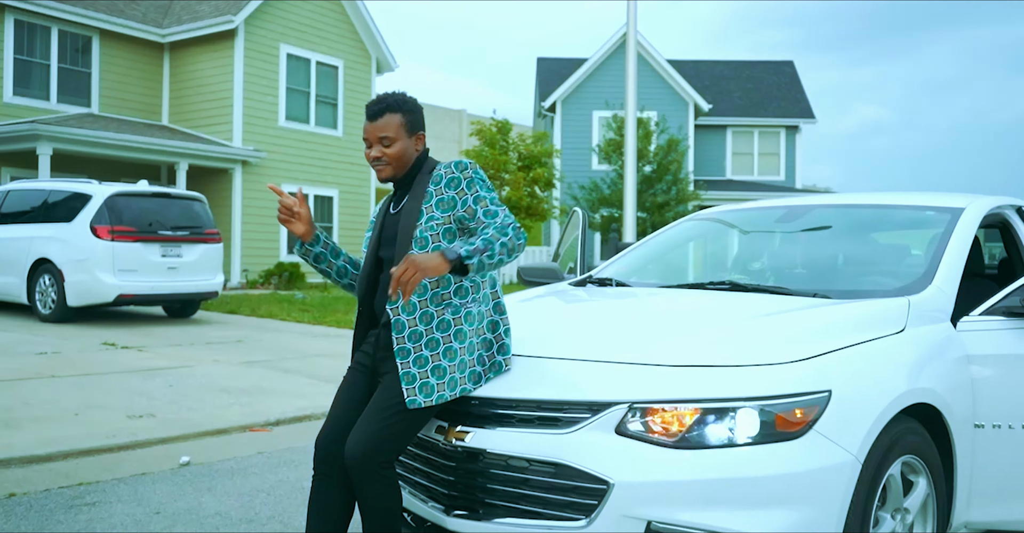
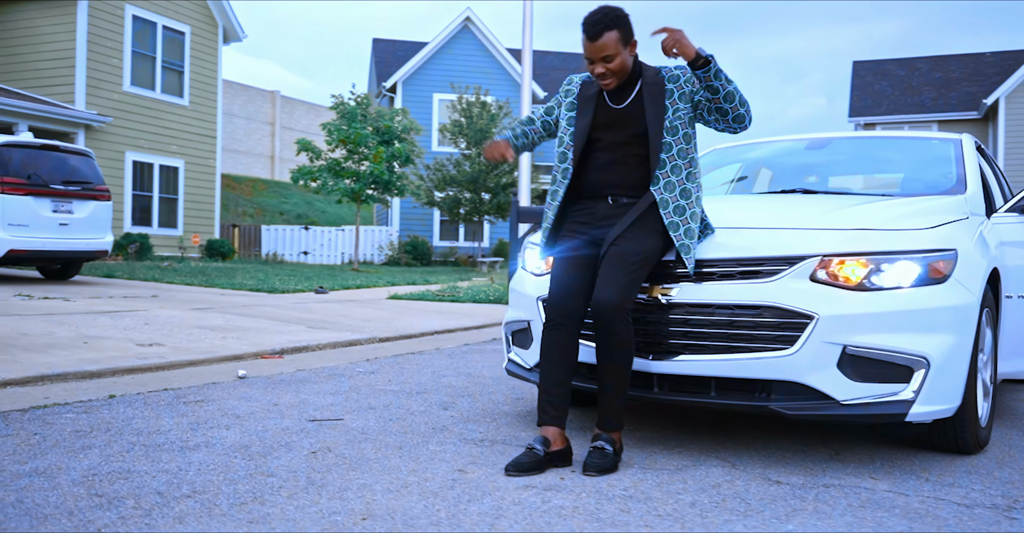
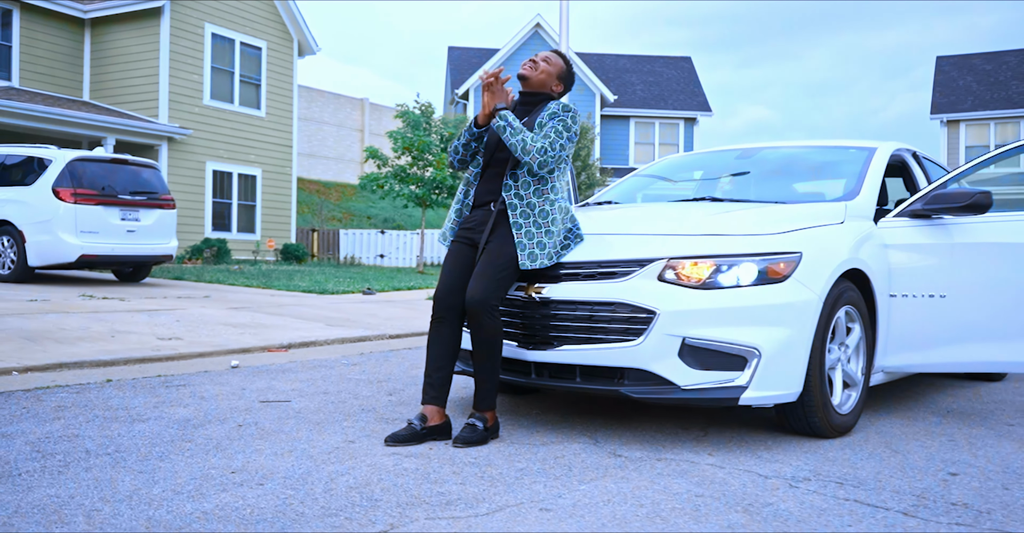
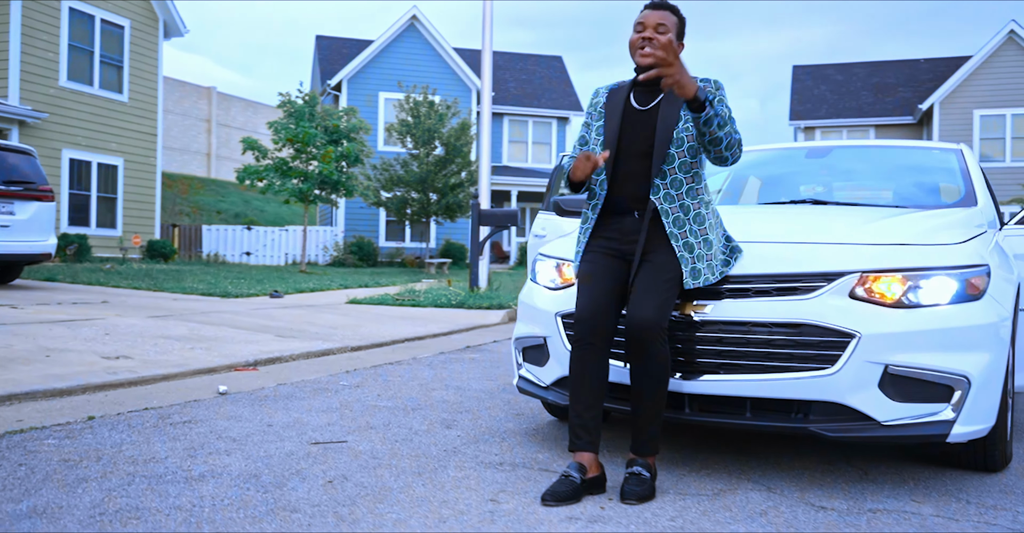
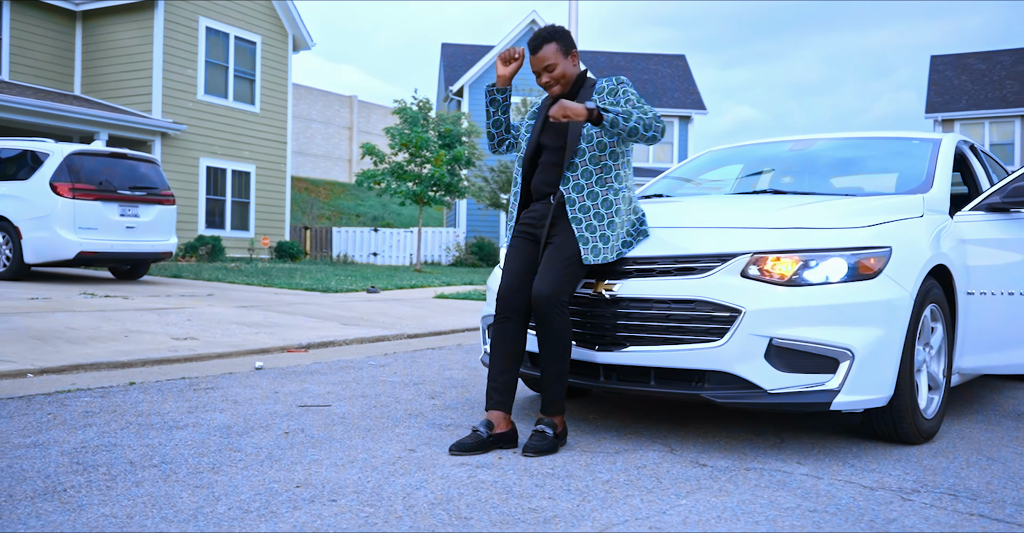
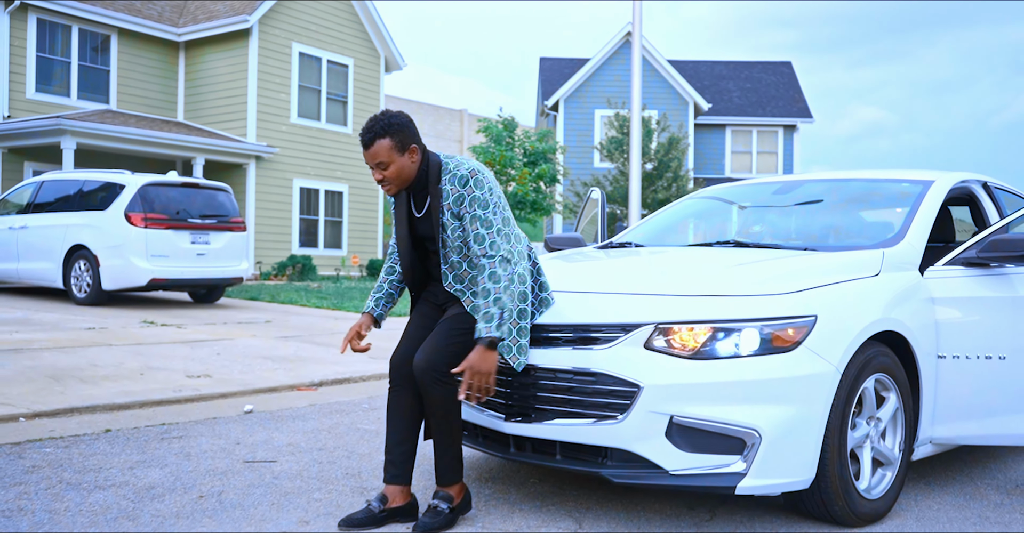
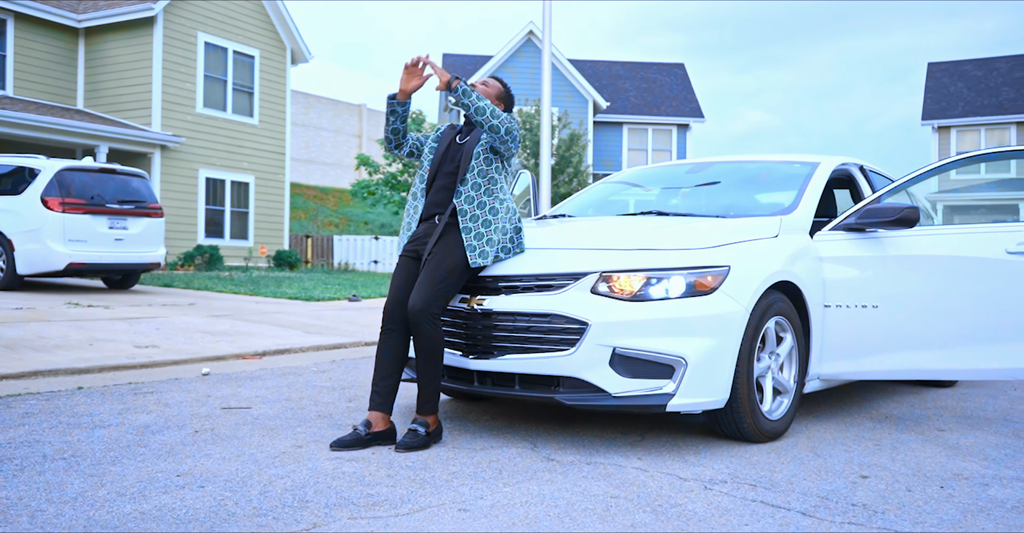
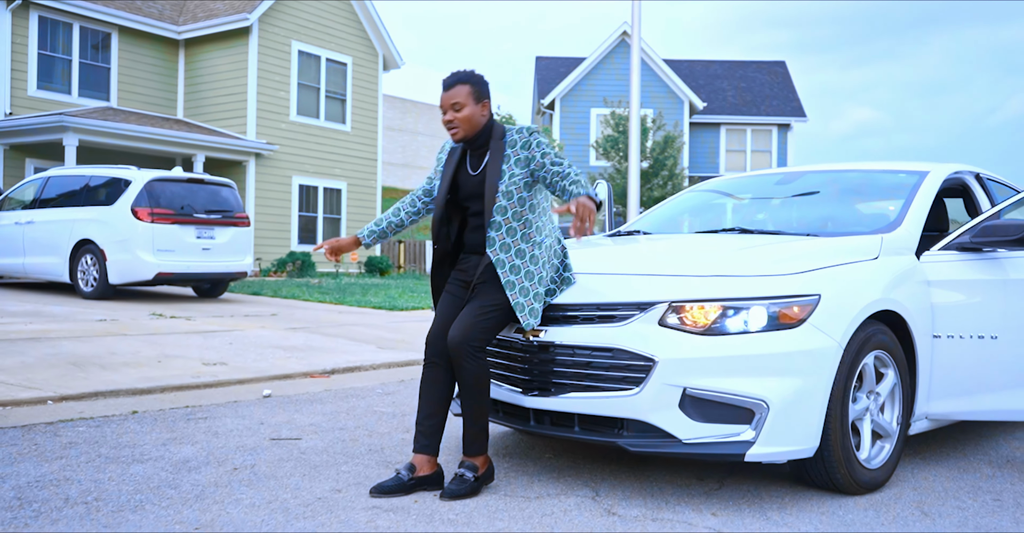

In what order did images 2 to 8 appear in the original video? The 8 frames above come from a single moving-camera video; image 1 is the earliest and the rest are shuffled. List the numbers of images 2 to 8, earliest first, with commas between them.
6, 8, 7, 3, 5, 2, 4
